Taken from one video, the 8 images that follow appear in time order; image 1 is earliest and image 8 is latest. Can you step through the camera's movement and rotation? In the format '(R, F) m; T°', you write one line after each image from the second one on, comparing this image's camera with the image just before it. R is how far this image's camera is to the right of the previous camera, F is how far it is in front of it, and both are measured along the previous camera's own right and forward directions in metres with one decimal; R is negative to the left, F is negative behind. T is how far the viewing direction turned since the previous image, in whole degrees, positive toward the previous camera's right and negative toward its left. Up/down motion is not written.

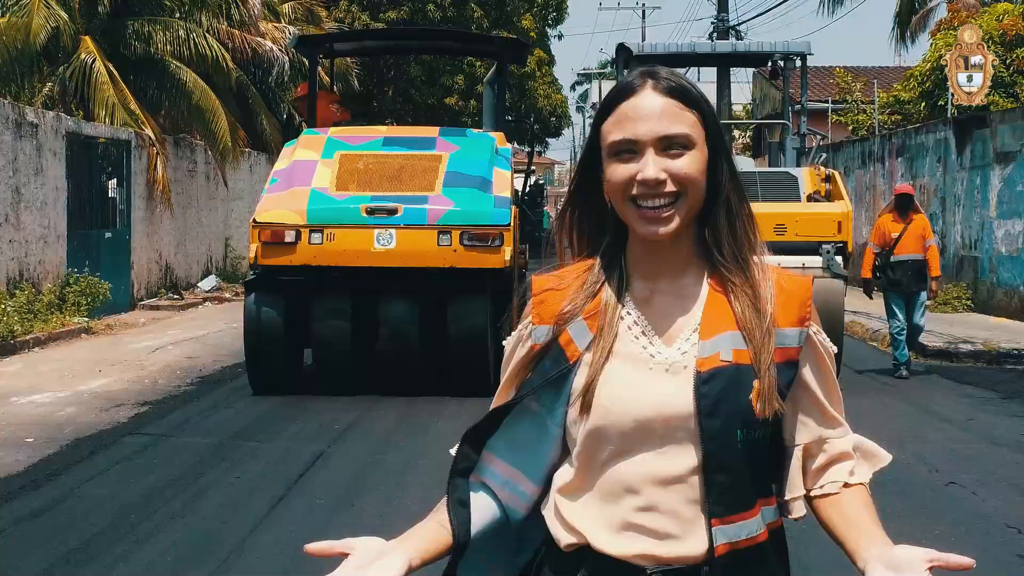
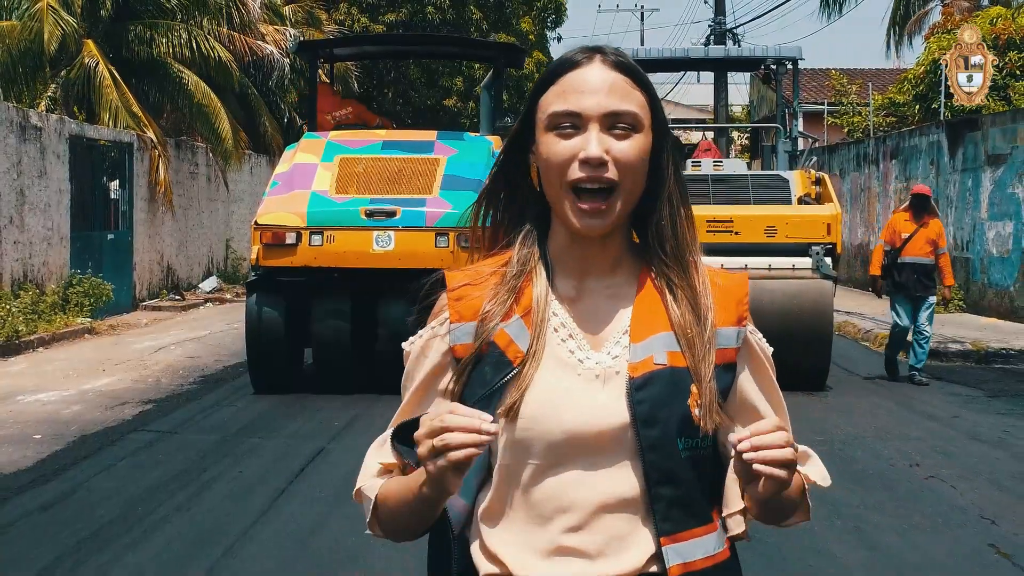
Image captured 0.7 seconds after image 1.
(0.0, -0.2) m; 0°
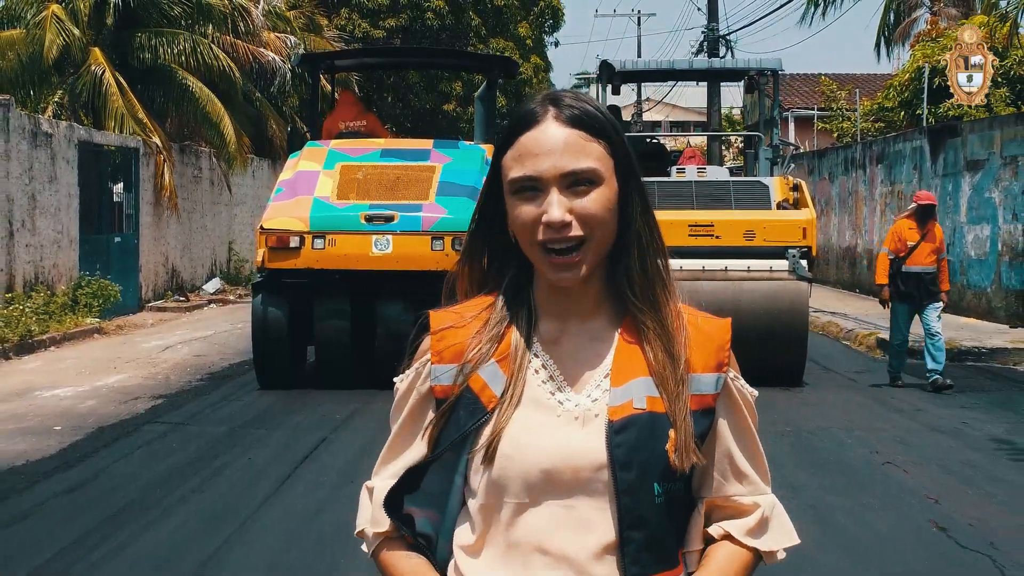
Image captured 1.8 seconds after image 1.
(+0.1, -0.5) m; 0°
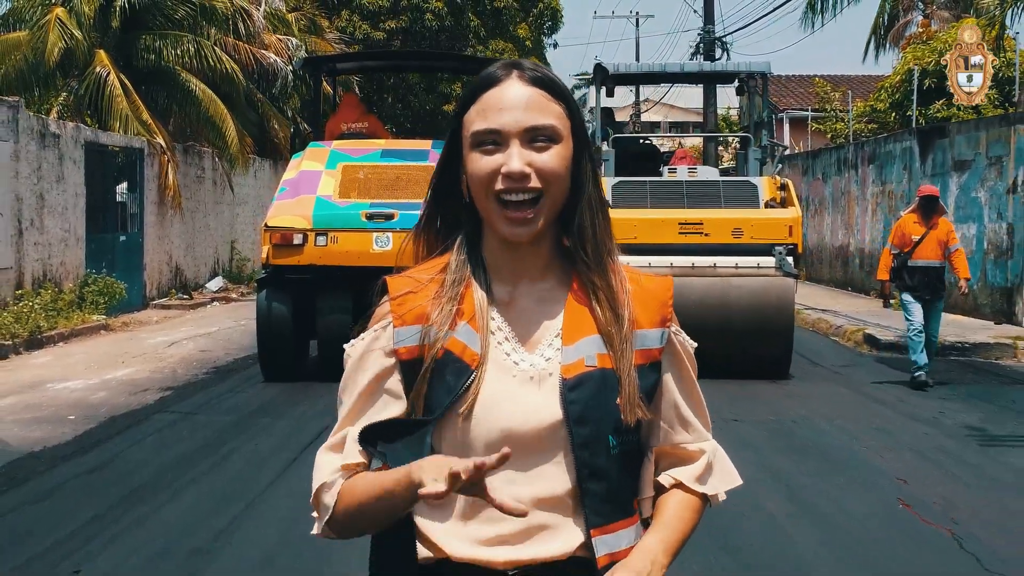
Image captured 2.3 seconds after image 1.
(0.0, -0.3) m; 0°
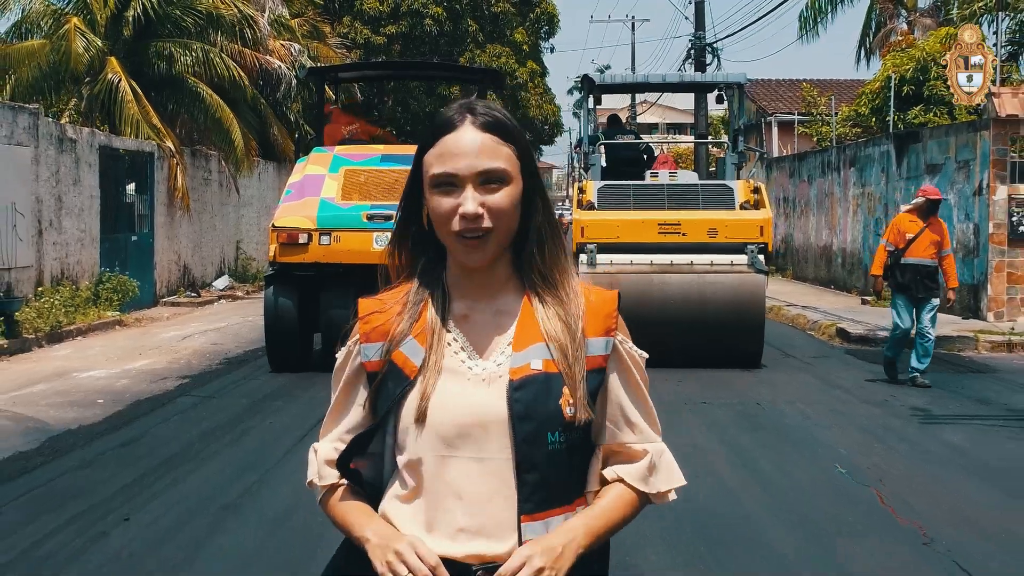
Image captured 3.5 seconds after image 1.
(+0.1, -0.8) m; 0°
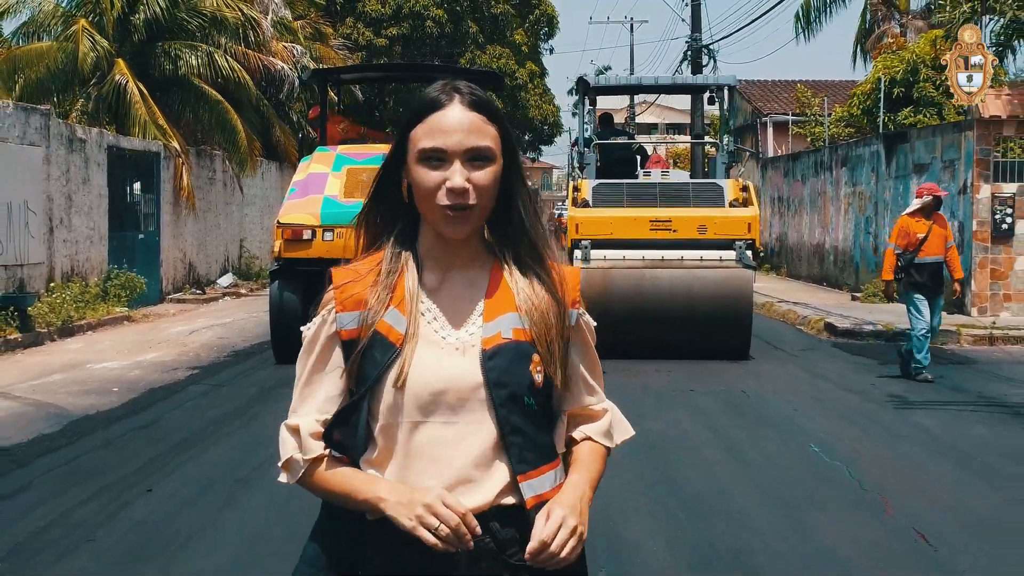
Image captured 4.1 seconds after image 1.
(0.0, -0.4) m; 0°
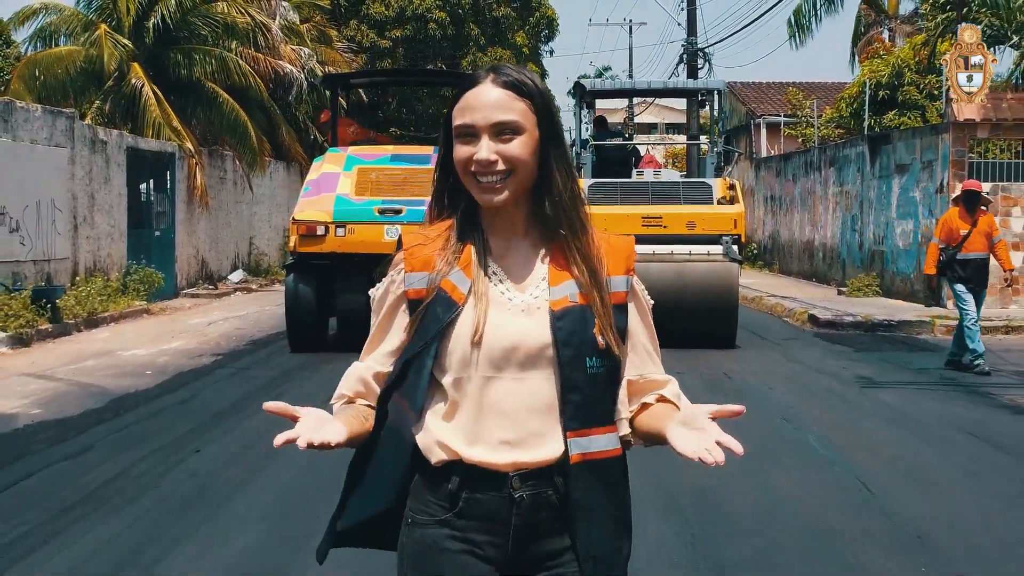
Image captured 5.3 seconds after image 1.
(0.0, -0.8) m; 0°
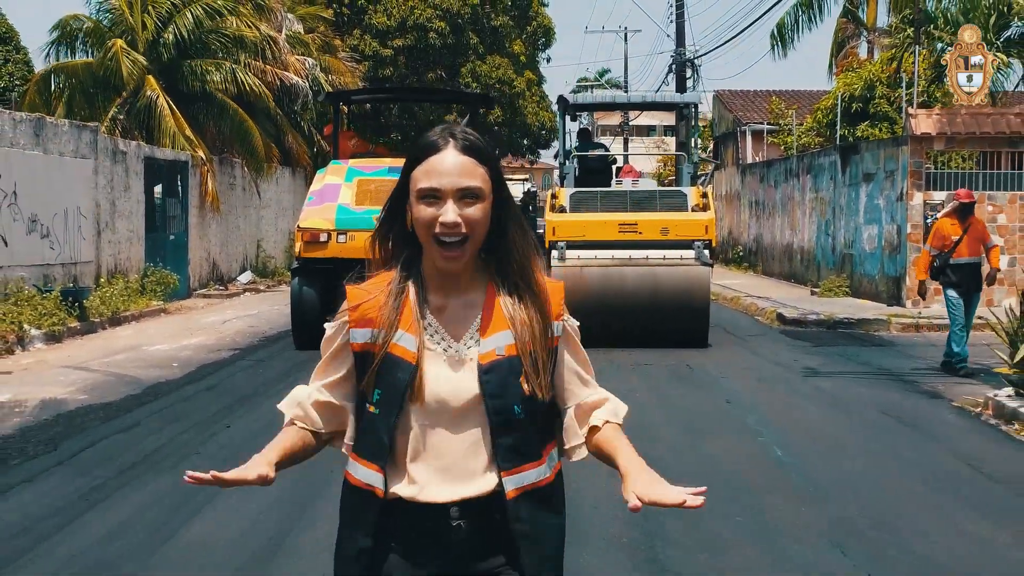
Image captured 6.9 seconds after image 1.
(+0.2, -1.2) m; 0°
